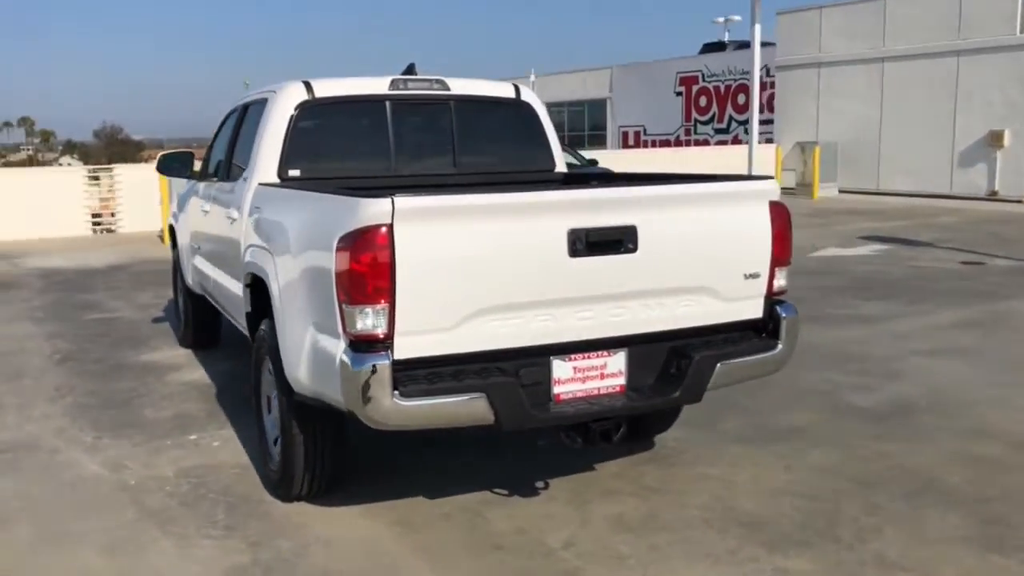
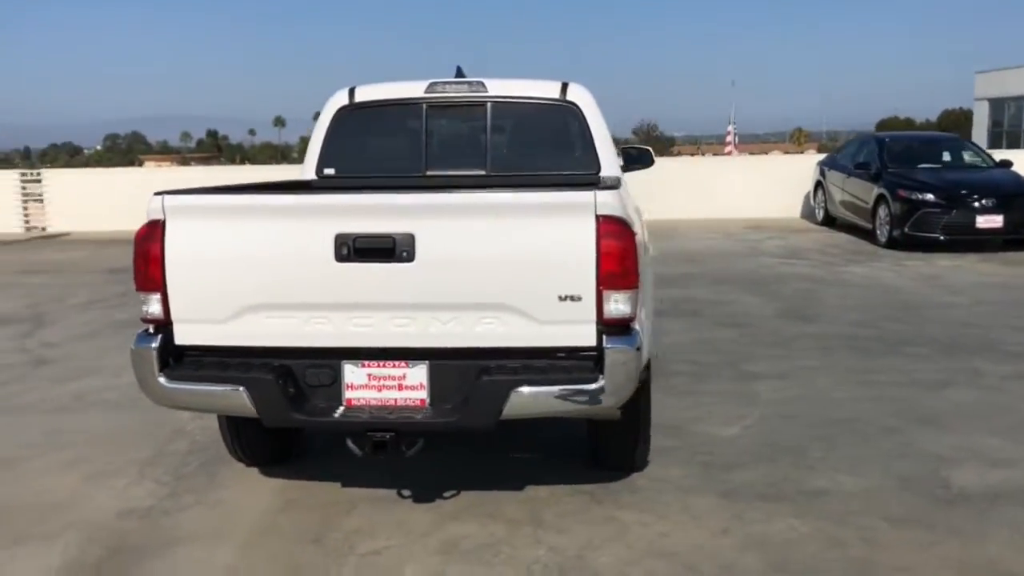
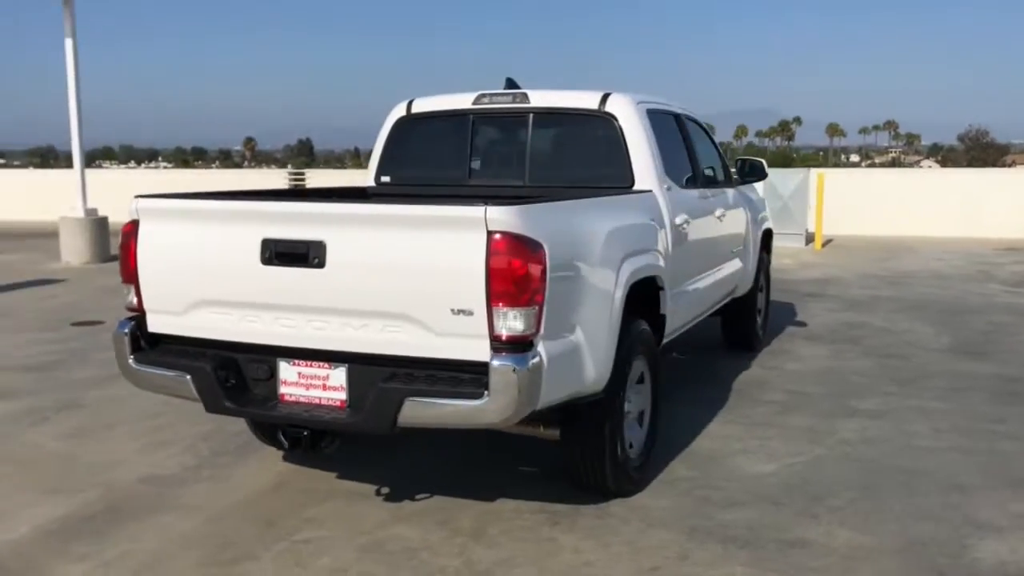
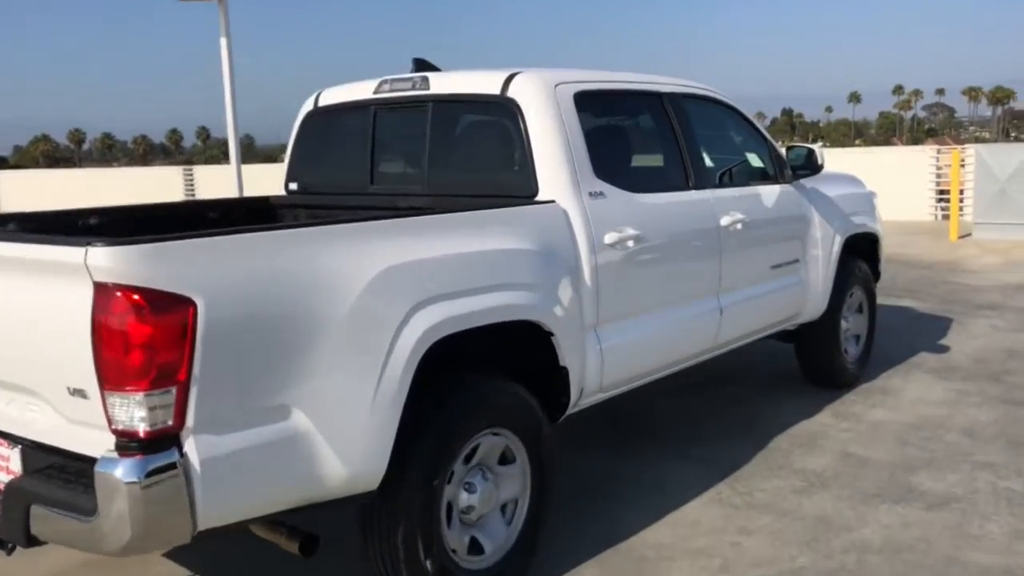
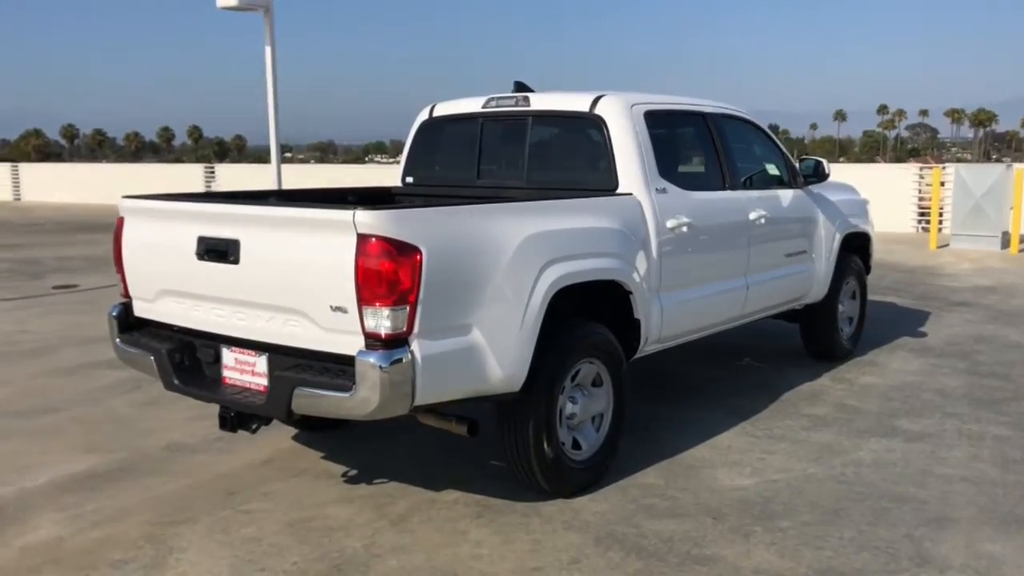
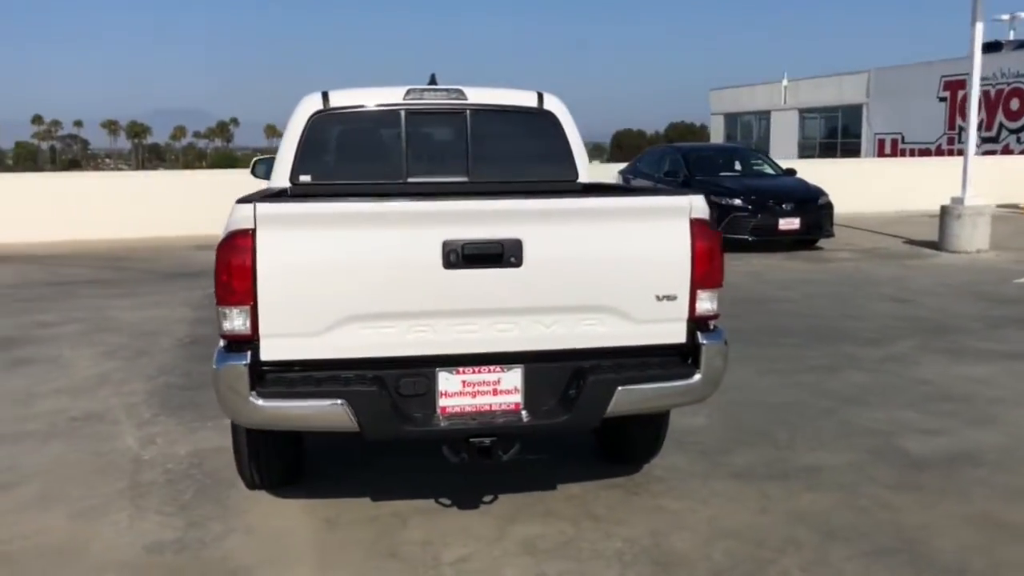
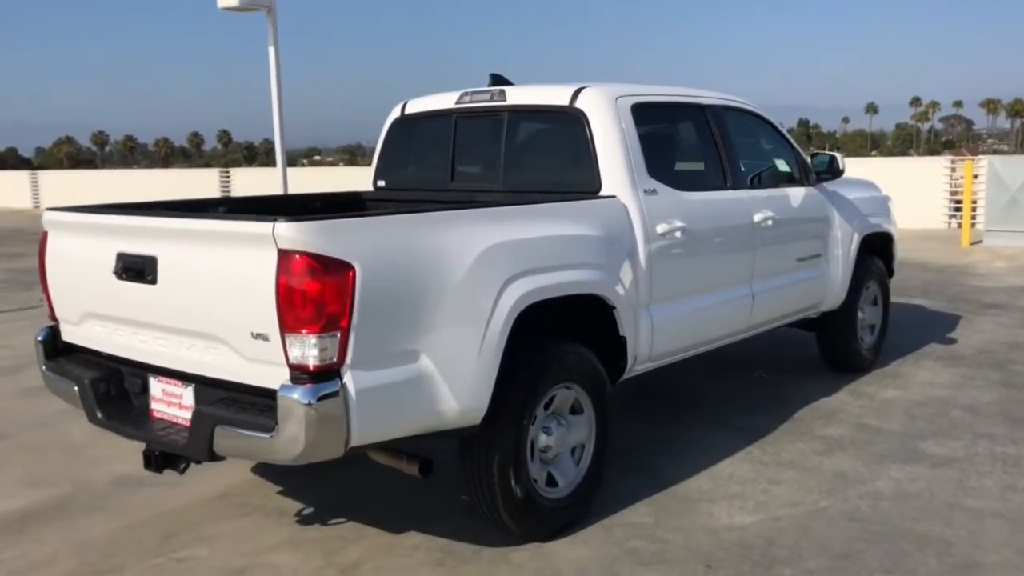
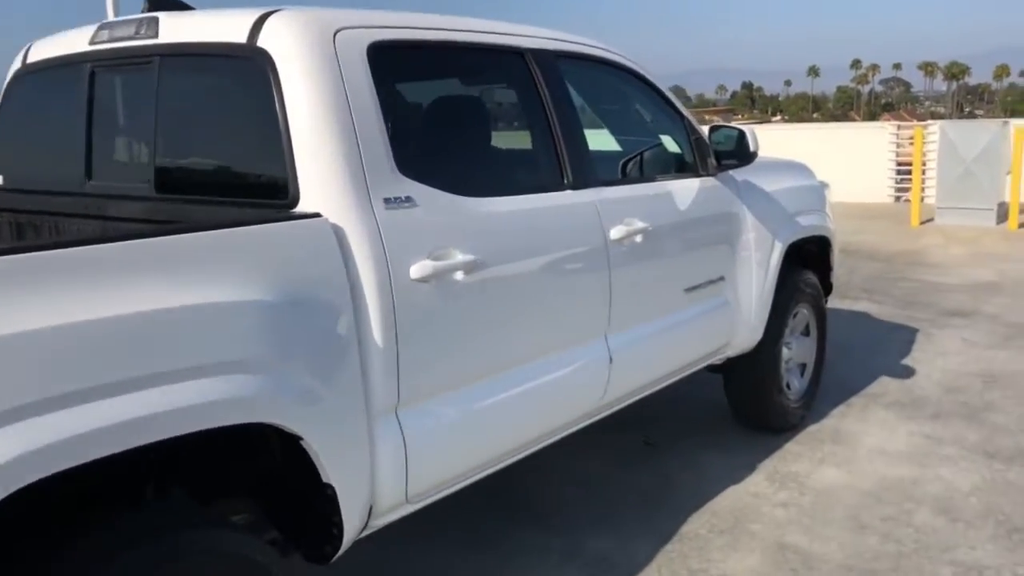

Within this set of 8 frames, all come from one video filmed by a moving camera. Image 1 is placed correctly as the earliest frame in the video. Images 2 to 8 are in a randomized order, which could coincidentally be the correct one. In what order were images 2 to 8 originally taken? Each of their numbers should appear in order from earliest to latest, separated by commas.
6, 2, 3, 5, 7, 4, 8
